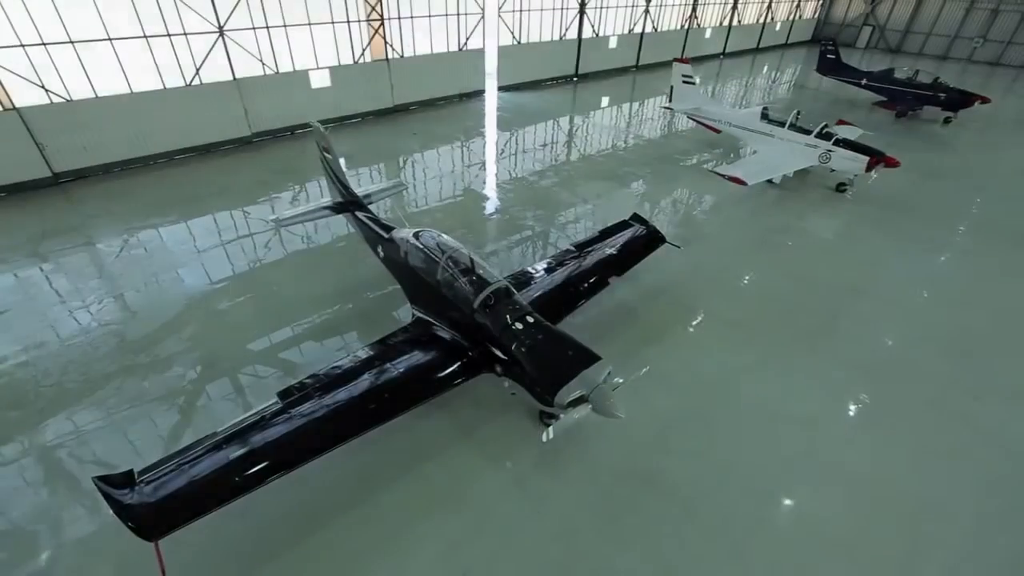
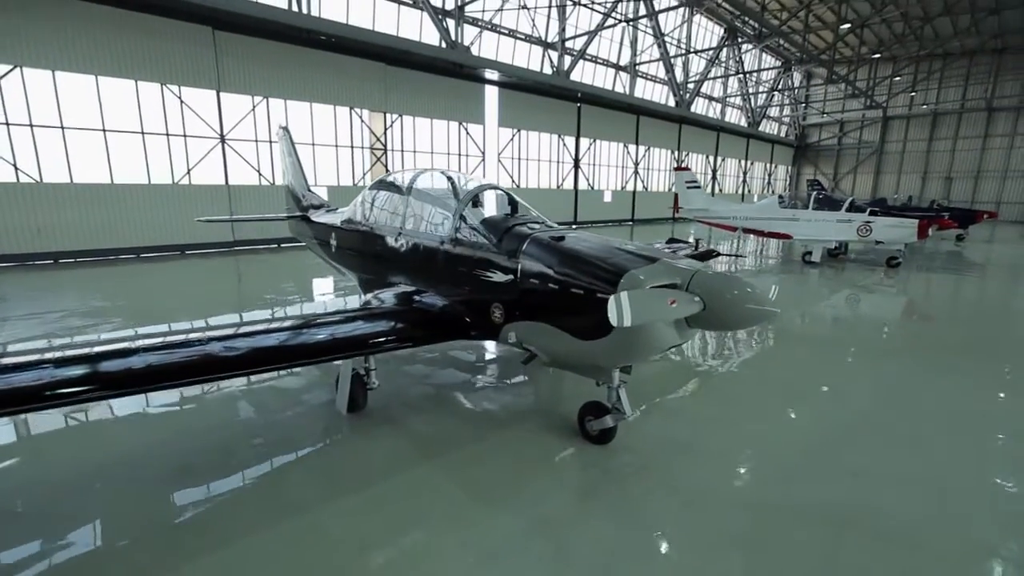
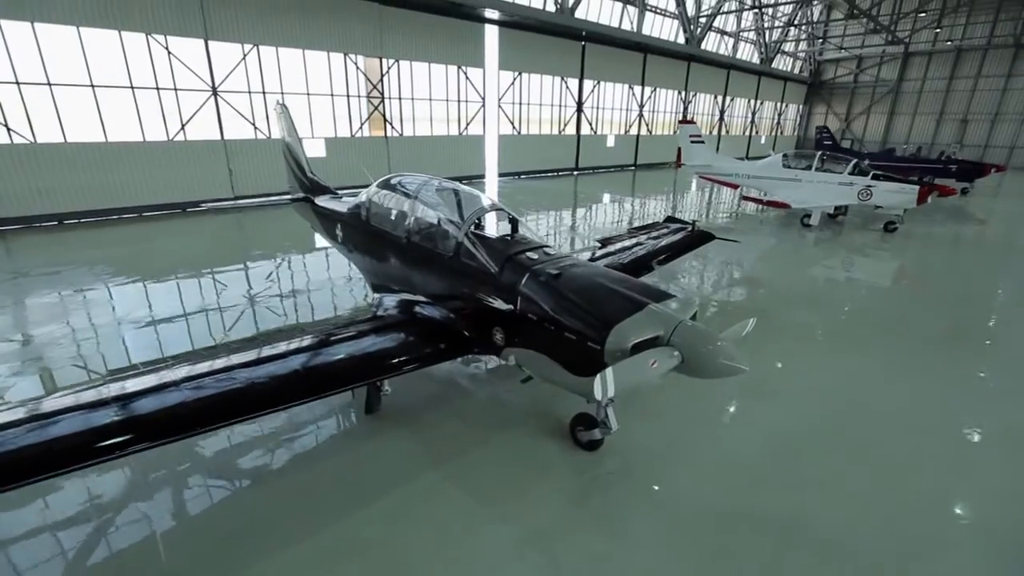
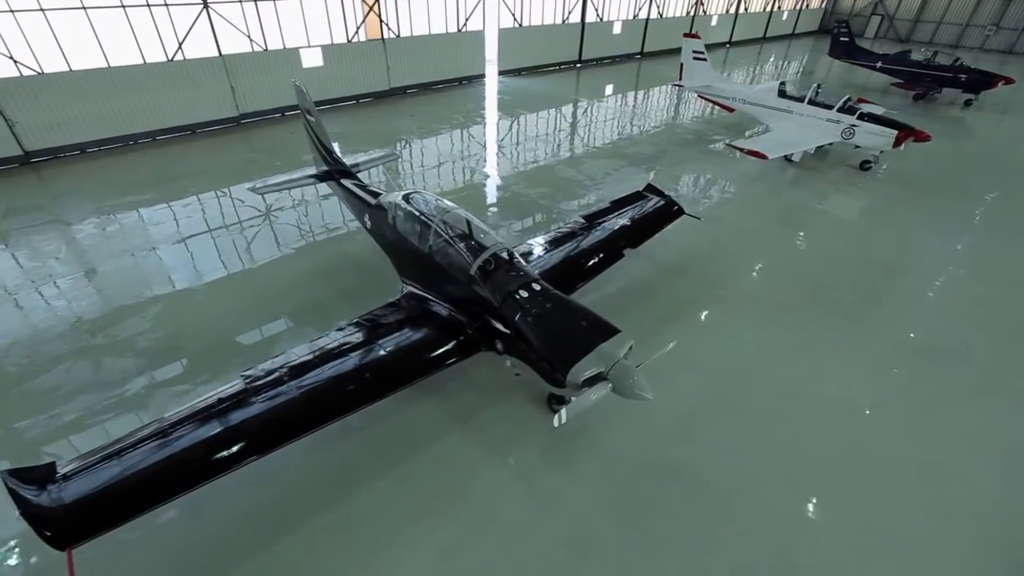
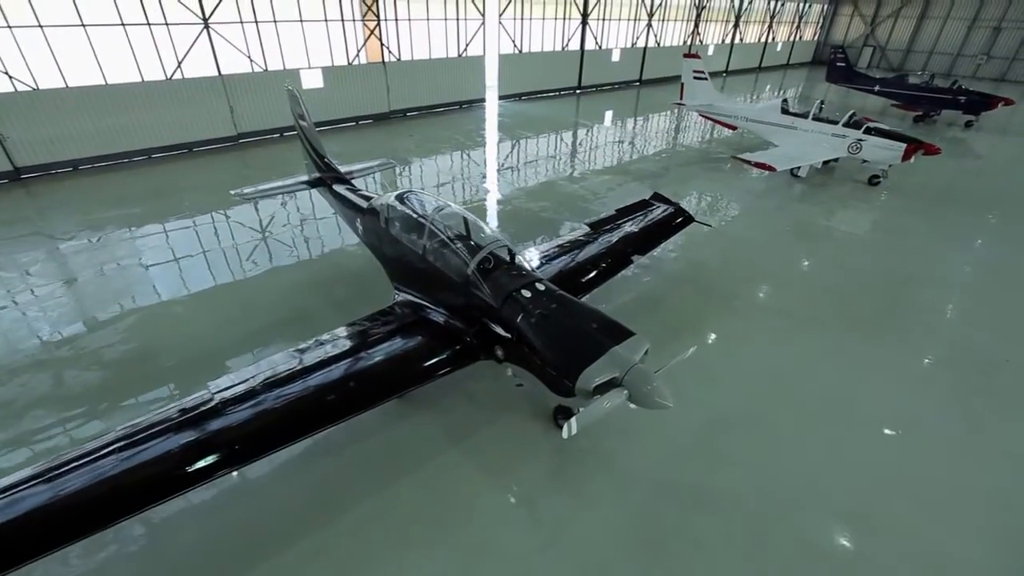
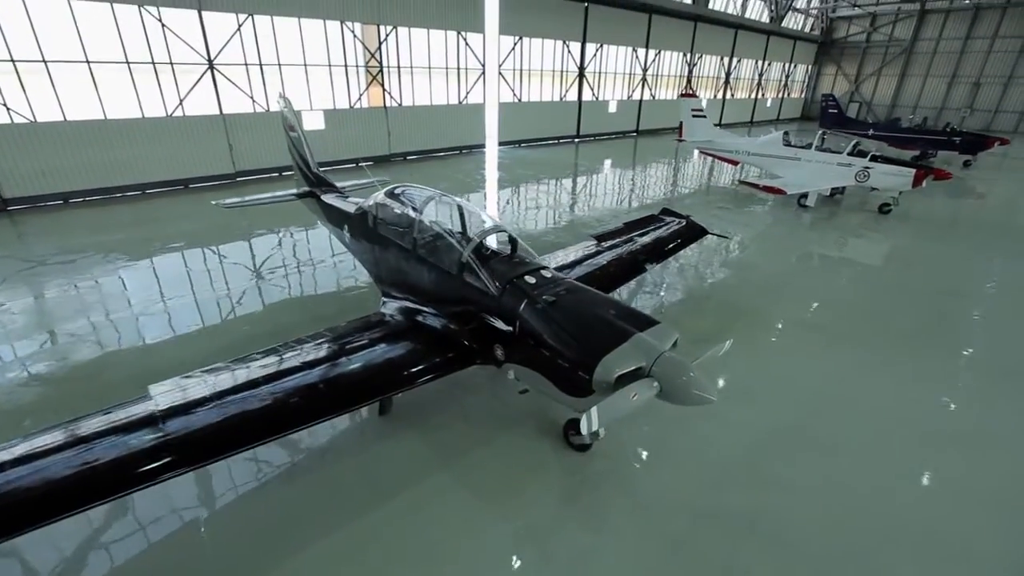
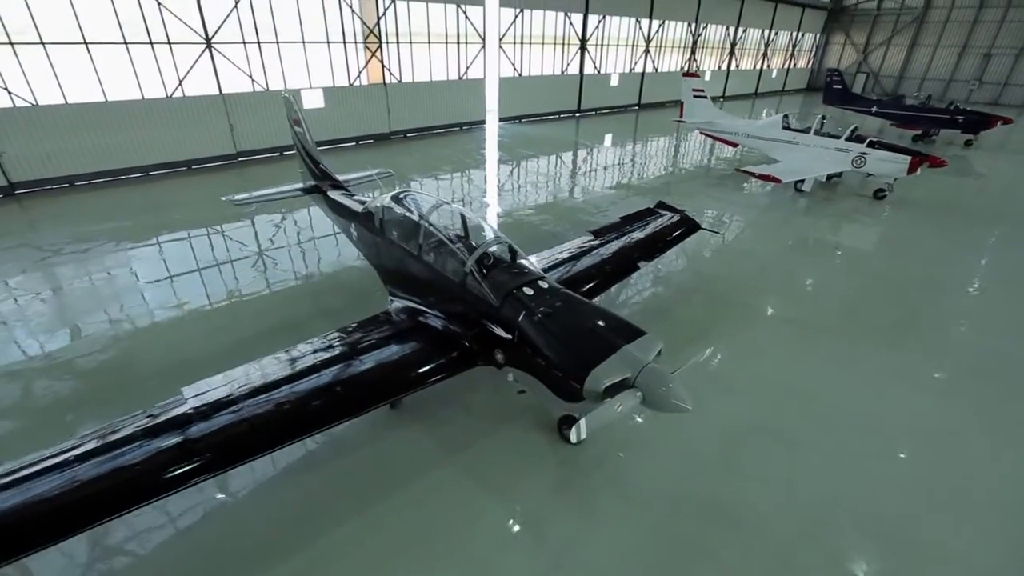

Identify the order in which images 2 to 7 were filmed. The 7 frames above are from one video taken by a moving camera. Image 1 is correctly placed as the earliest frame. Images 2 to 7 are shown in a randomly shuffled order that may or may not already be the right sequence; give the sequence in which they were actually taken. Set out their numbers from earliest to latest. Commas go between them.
4, 5, 7, 6, 3, 2
